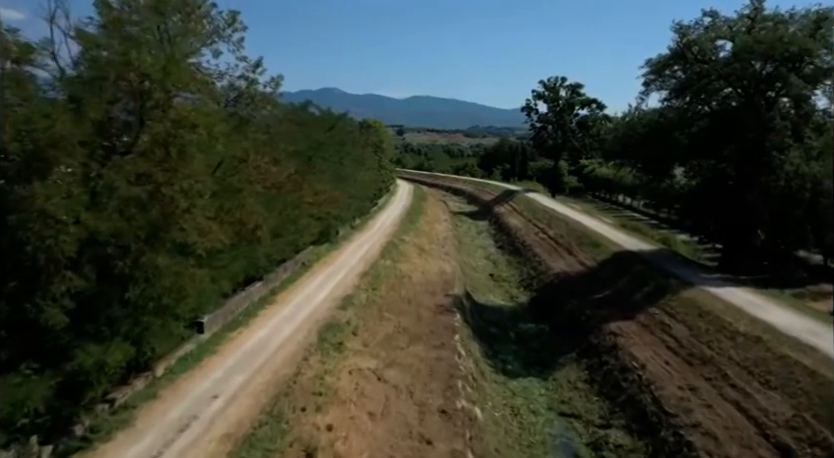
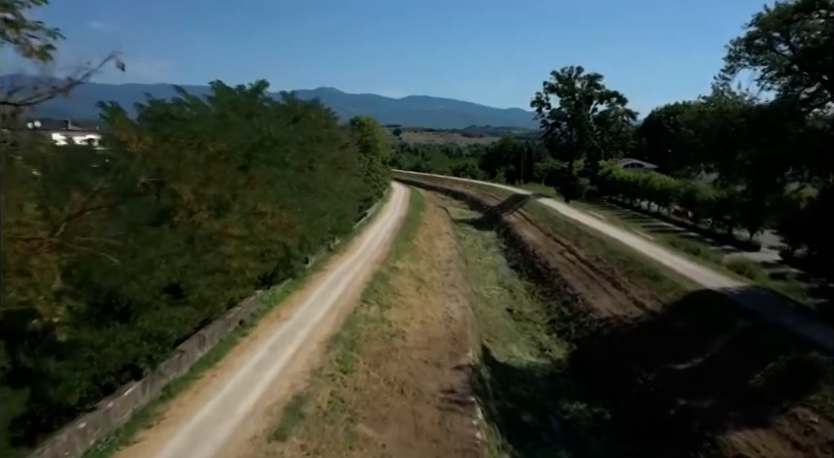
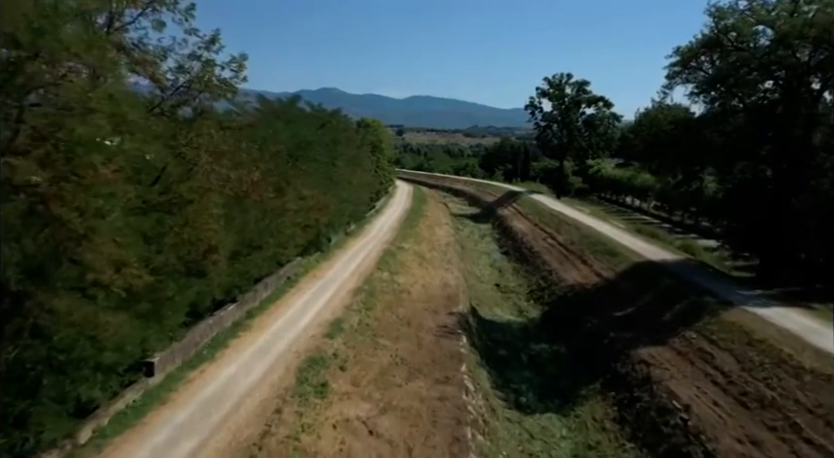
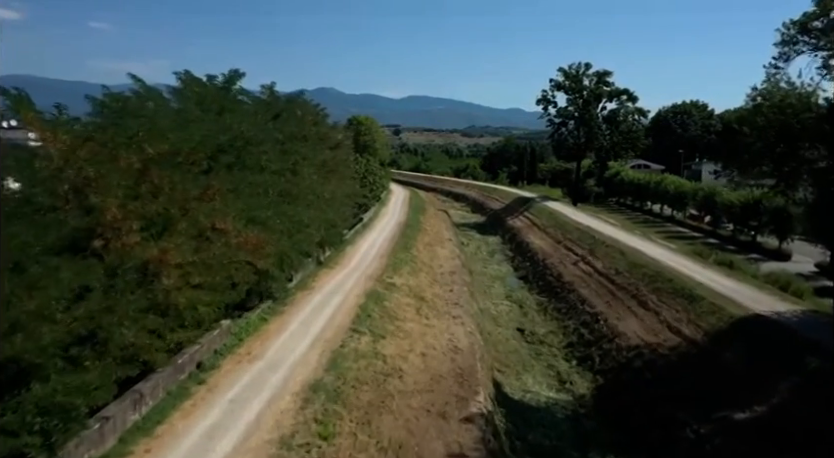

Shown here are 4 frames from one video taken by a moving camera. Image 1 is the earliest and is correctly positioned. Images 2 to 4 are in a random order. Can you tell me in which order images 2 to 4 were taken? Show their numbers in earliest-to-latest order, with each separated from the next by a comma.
3, 2, 4
